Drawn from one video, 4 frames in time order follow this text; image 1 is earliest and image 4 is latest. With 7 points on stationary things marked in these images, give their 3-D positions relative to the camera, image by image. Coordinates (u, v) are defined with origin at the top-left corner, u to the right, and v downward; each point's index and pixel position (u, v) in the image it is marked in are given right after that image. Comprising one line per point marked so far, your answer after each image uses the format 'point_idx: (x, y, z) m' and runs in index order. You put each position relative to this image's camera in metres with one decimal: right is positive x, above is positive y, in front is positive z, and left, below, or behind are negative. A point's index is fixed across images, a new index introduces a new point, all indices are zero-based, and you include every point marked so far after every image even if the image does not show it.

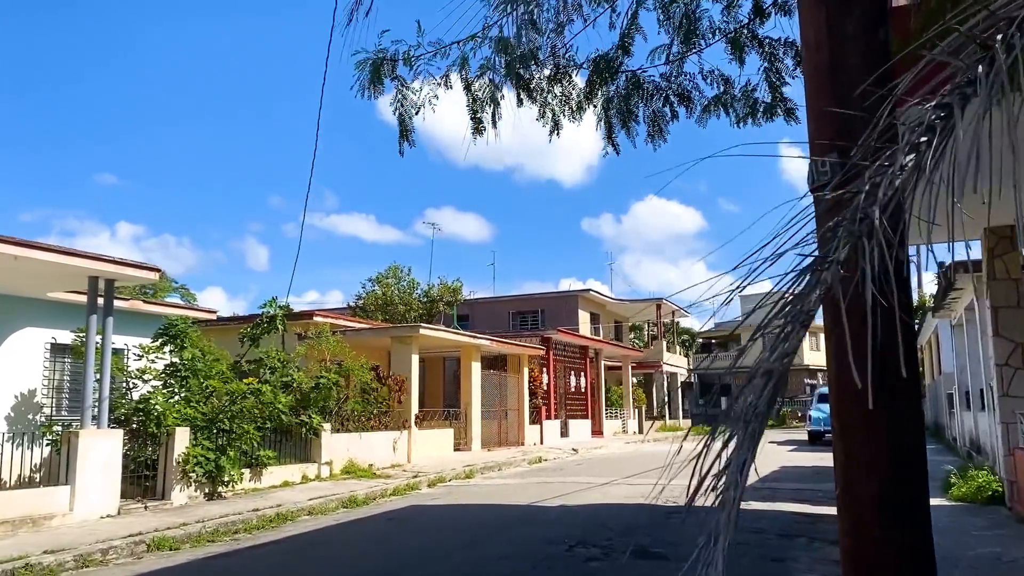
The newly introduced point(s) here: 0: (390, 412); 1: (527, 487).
0: (-2.4, -2.4, +16.9) m
1: (+0.2, -3.1, +13.6) m
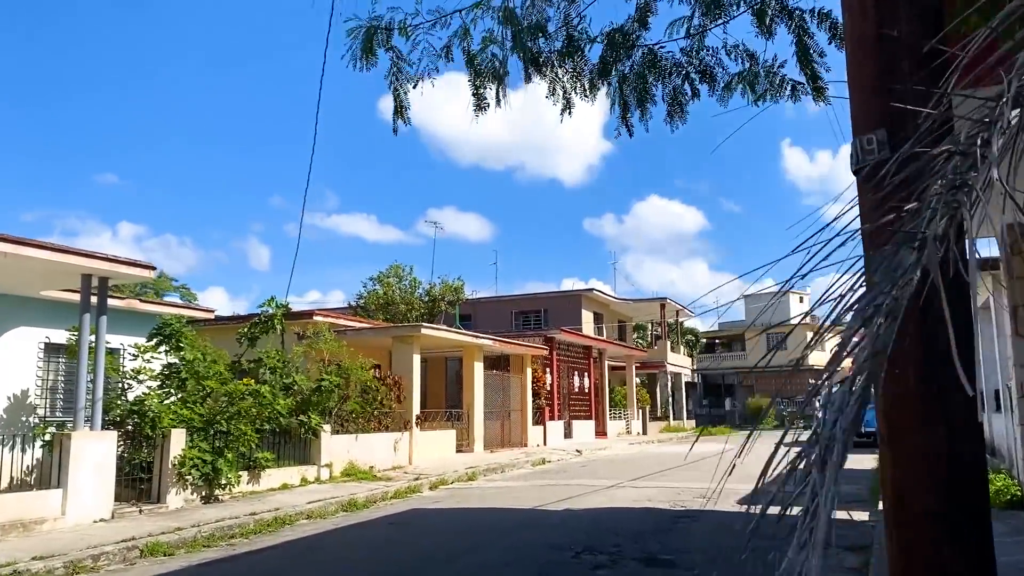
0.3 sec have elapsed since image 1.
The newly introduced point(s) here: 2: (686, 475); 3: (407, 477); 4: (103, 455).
0: (-2.3, -2.4, +16.6) m
1: (+0.3, -3.1, +13.3) m
2: (+2.9, -3.1, +14.6) m
3: (-1.8, -3.2, +14.8) m
4: (-4.8, -1.9, +10.2) m
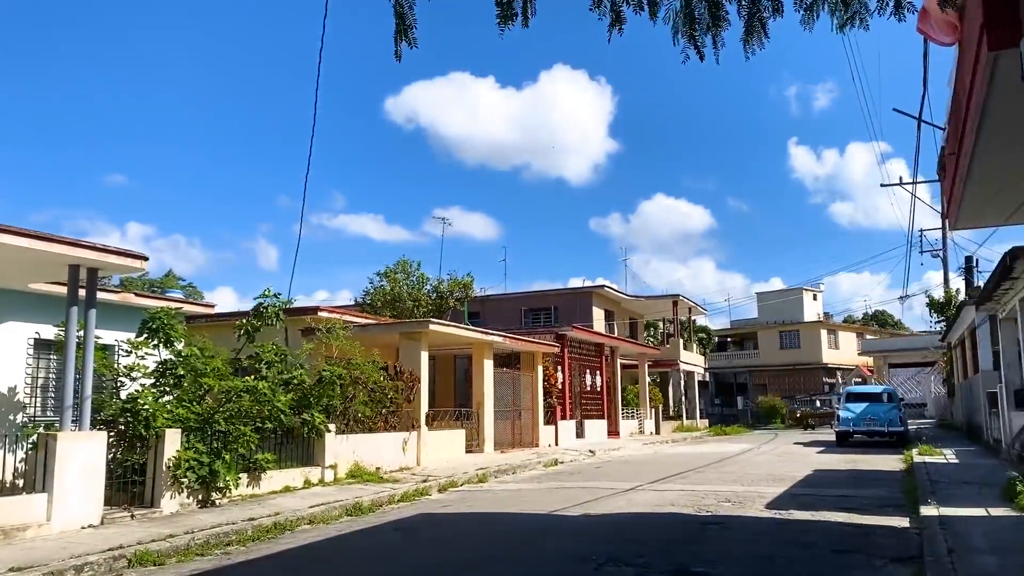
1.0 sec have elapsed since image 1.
0: (-2.1, -2.3, +16.0) m
1: (+0.5, -3.0, +12.7) m
2: (+3.1, -3.0, +14.0) m
3: (-1.6, -3.1, +14.2) m
4: (-4.6, -1.8, +9.6) m
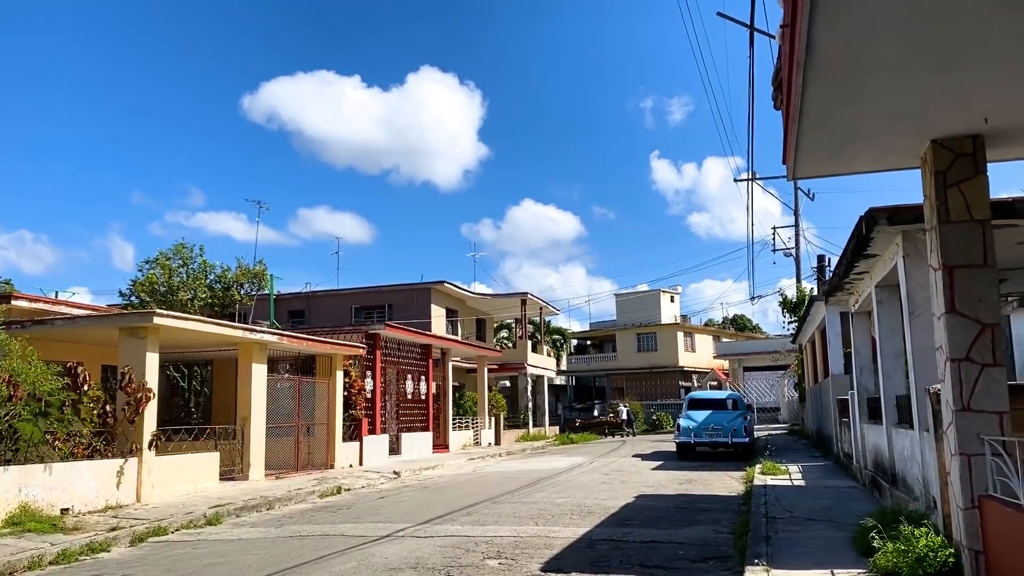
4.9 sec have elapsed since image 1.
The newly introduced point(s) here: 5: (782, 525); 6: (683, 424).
0: (-5.6, -2.0, +12.2) m
1: (-2.6, -2.7, +9.3) m
2: (-0.2, -2.8, +10.9) m
3: (-4.8, -2.8, +10.5) m
4: (-7.2, -1.5, +5.5) m
5: (+2.8, -2.4, +9.0) m
6: (+3.8, -3.0, +19.3) m
